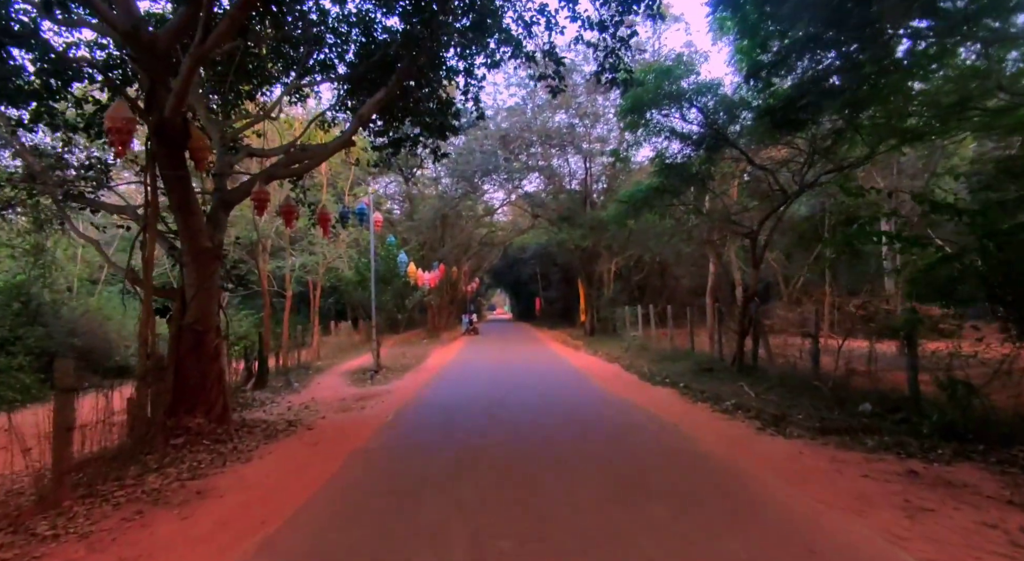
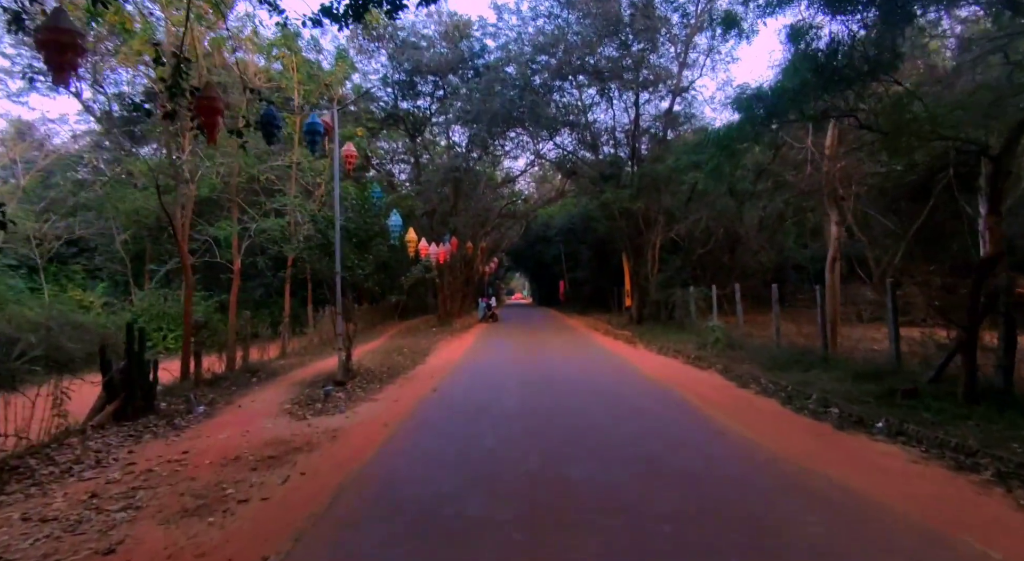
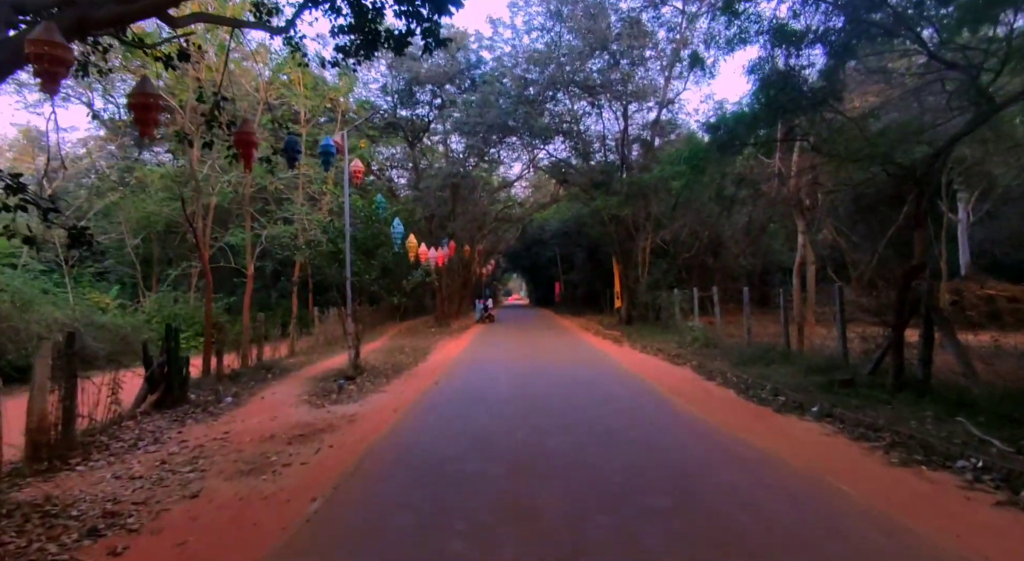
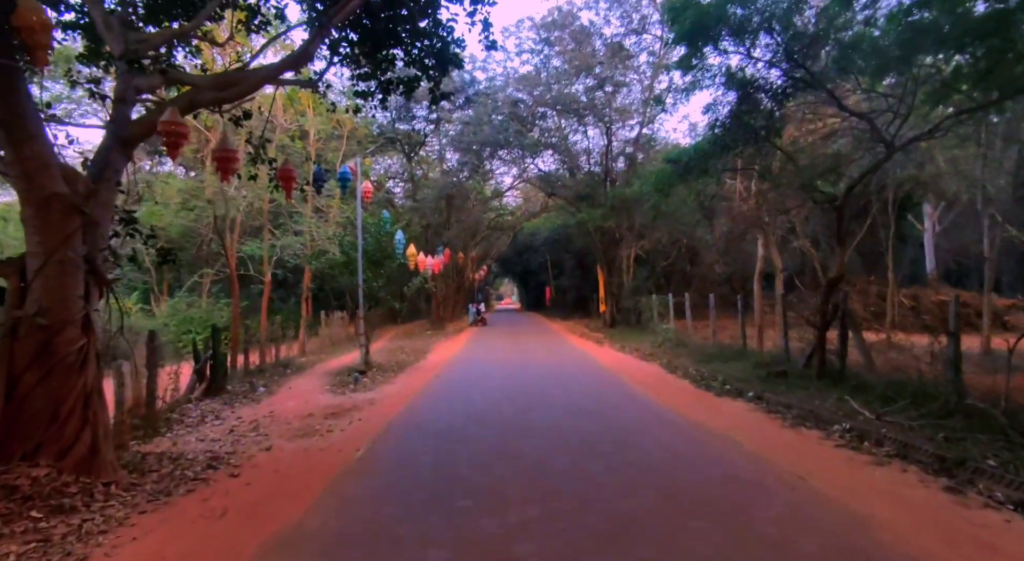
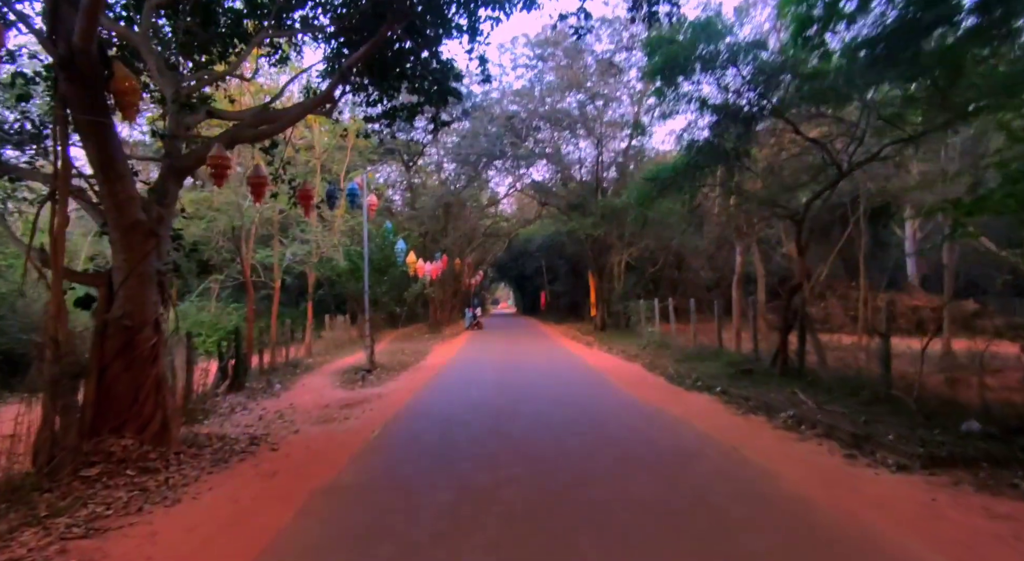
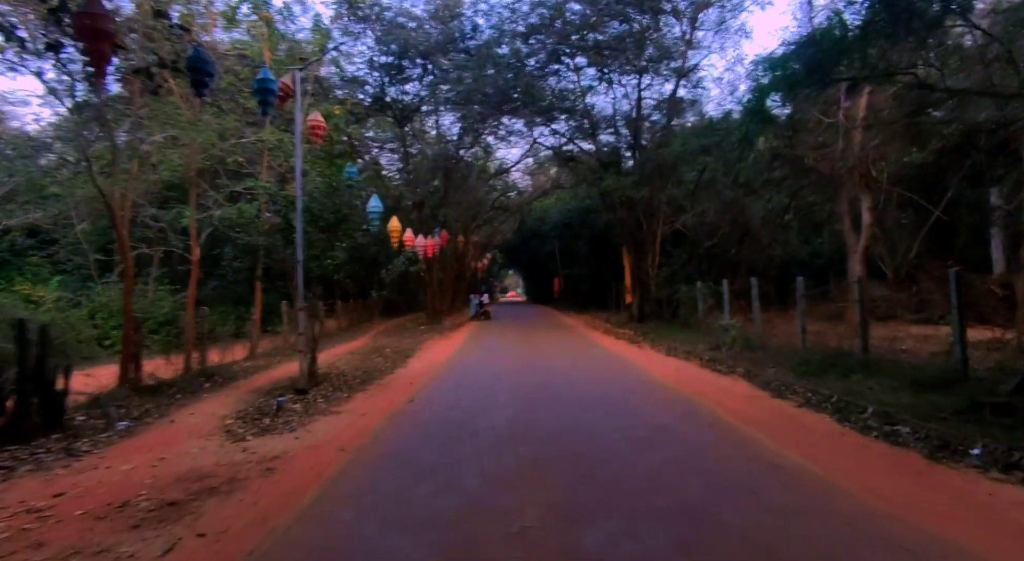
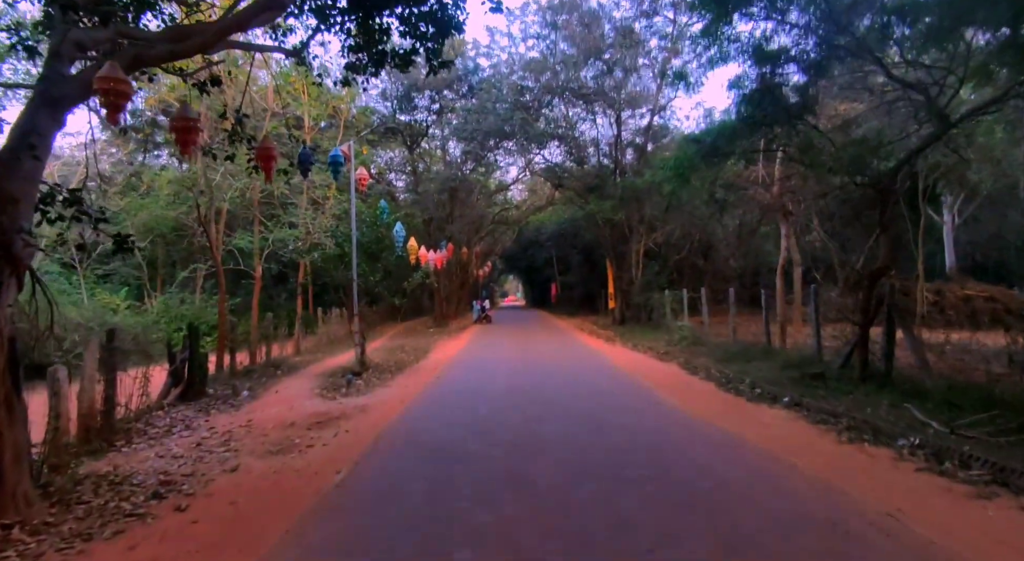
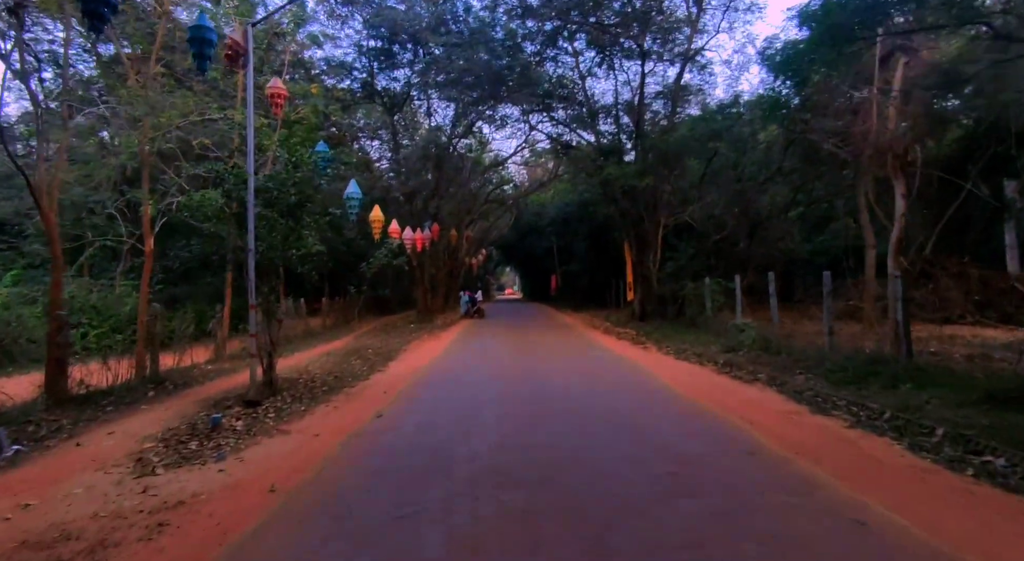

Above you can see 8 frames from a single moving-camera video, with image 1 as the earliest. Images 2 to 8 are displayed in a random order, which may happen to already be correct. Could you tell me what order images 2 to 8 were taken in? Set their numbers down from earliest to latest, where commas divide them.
5, 4, 7, 3, 2, 6, 8
